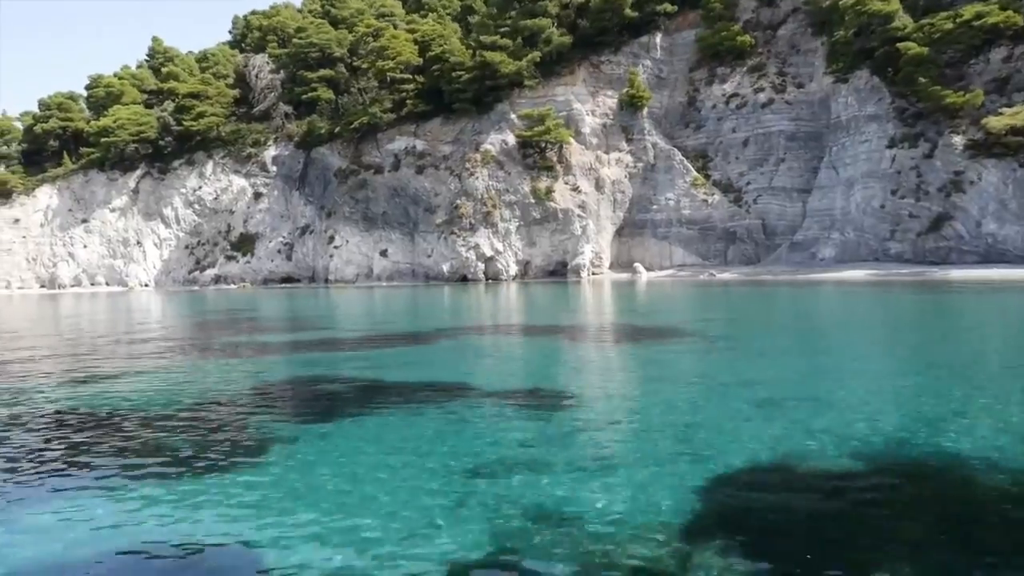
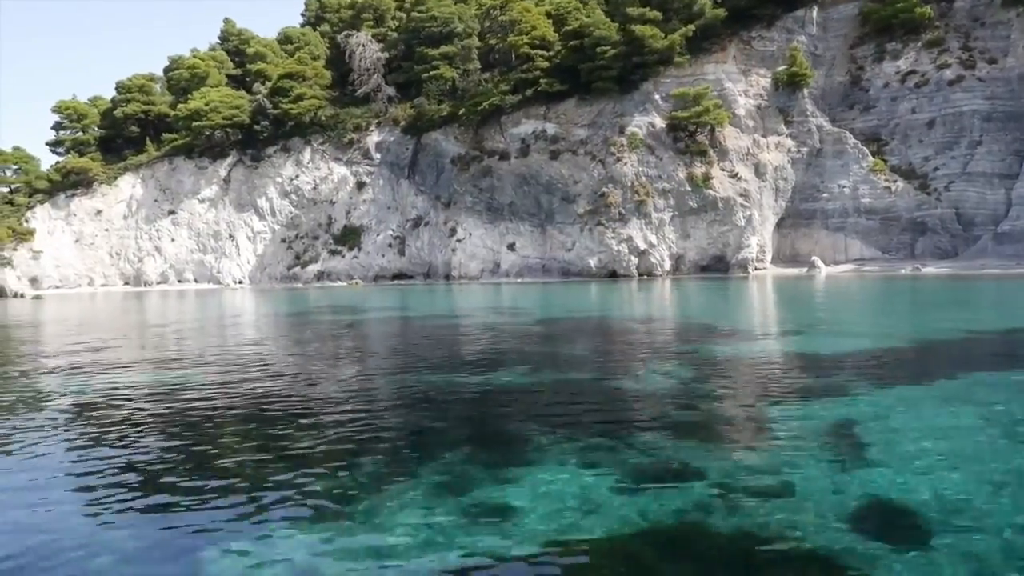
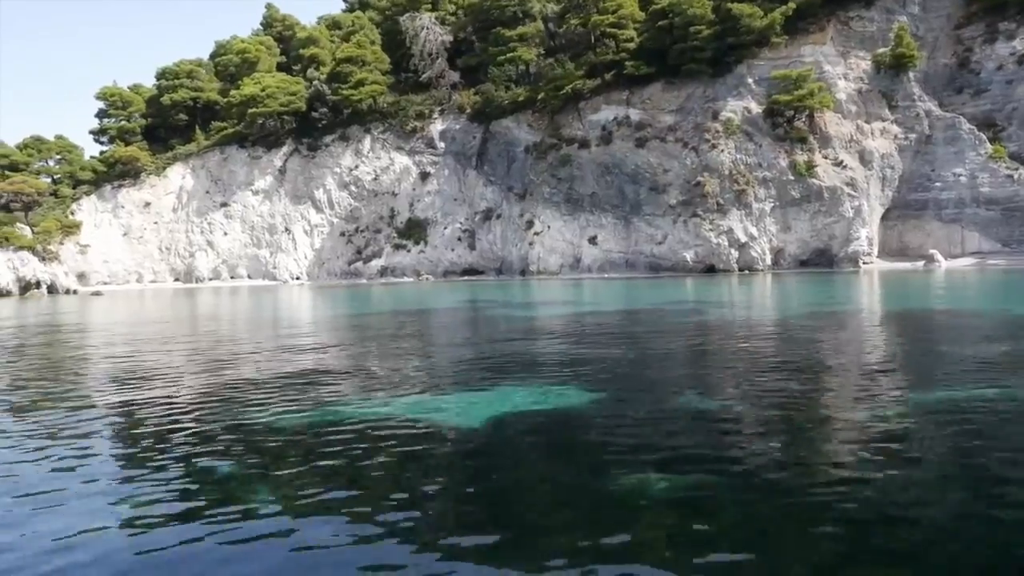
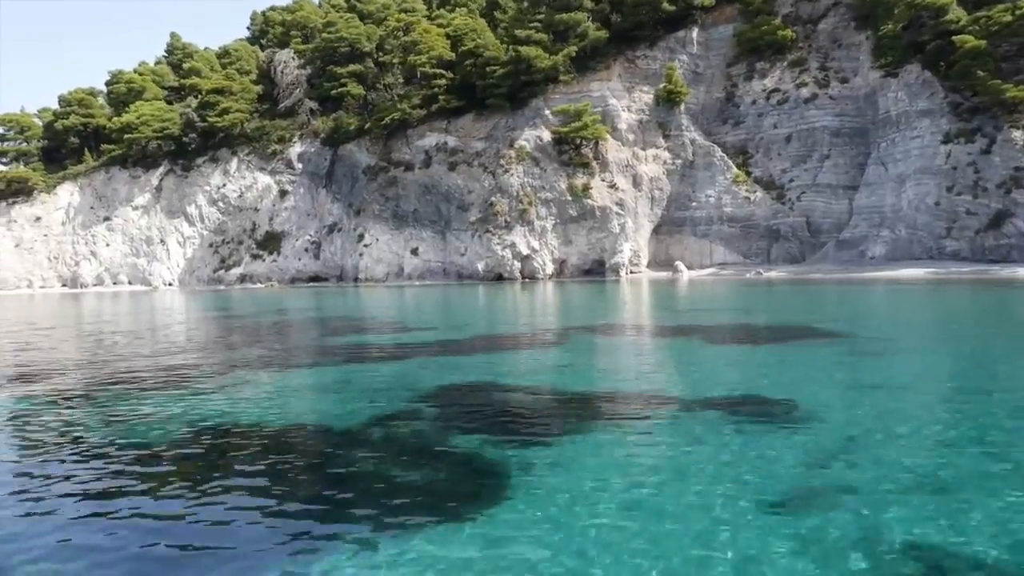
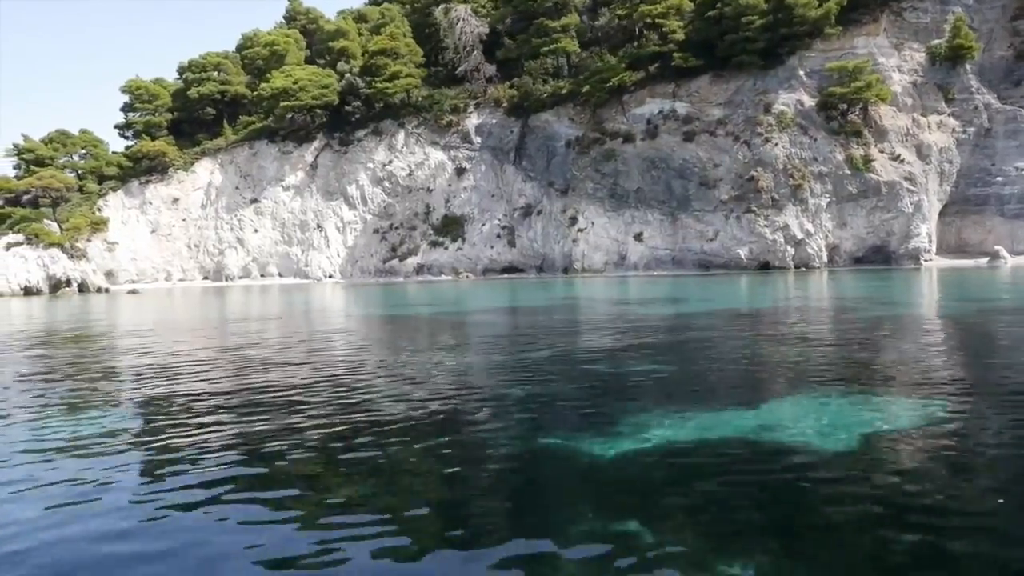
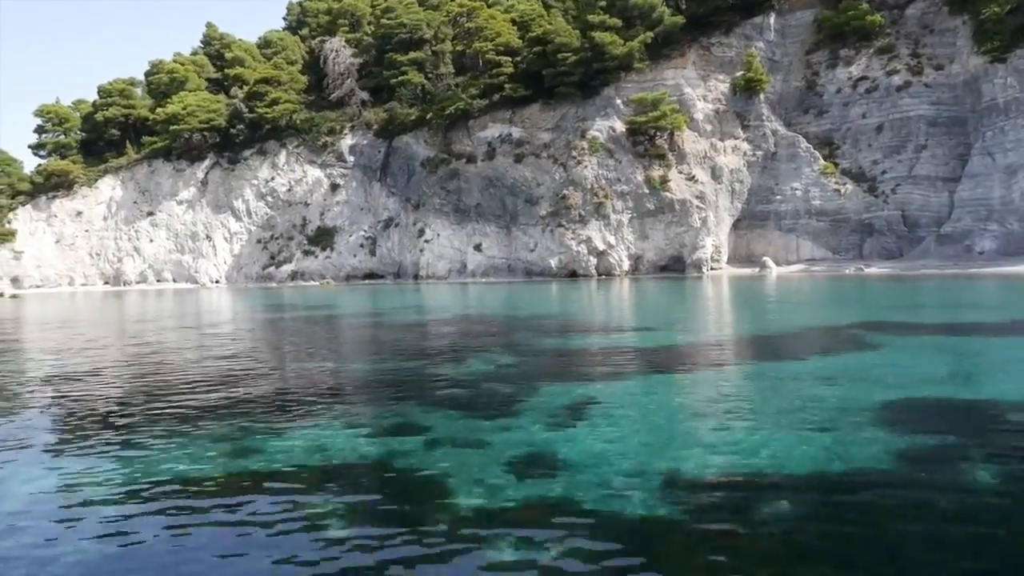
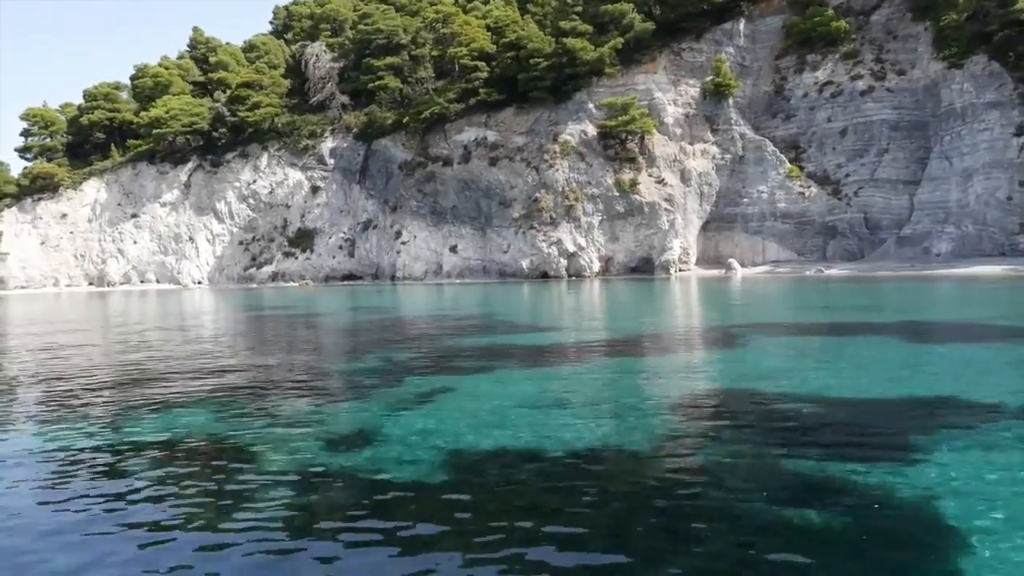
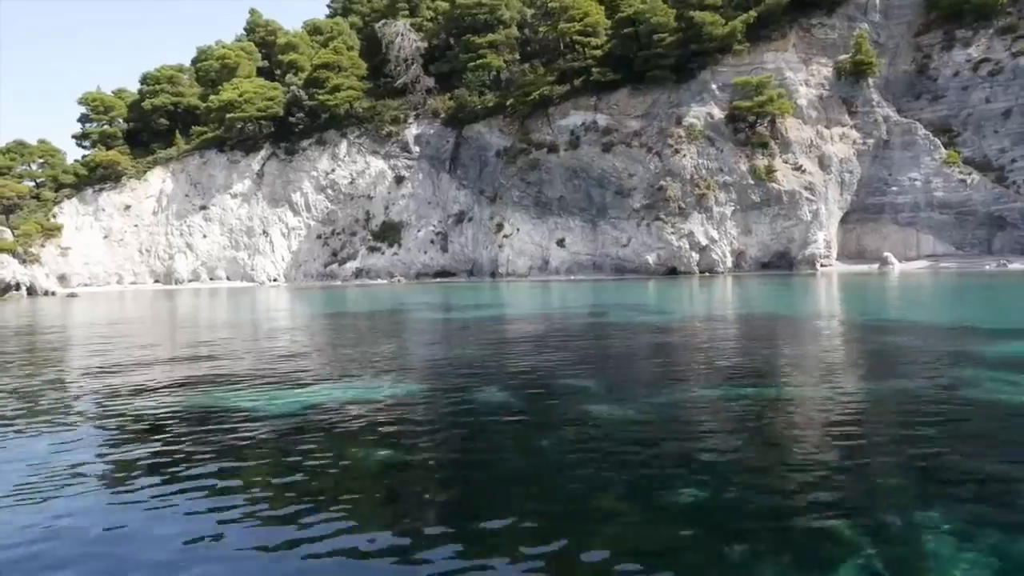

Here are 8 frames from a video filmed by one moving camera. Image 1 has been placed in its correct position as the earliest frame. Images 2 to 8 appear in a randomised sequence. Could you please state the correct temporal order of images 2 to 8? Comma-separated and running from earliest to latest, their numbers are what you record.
4, 7, 6, 2, 8, 3, 5
